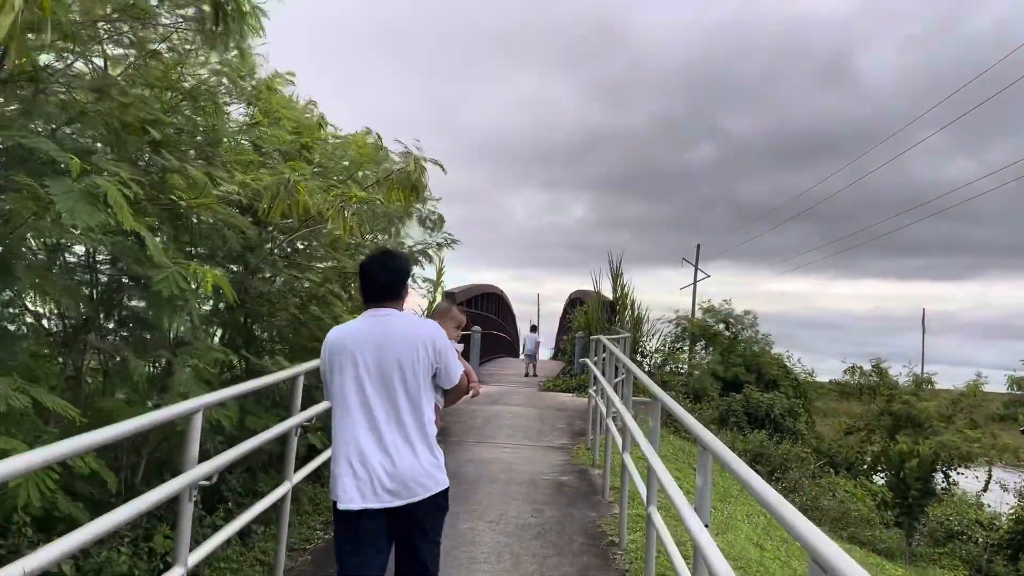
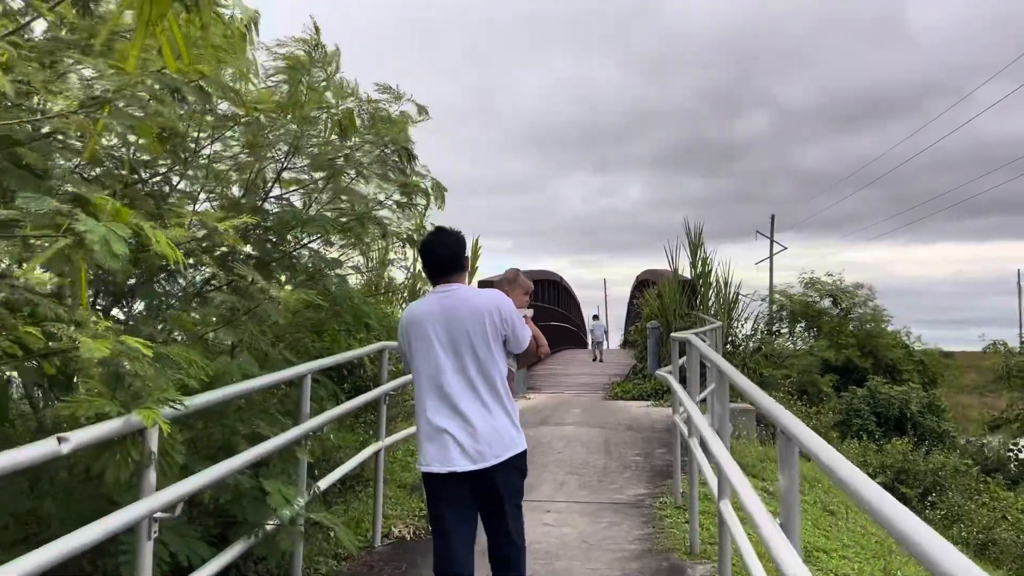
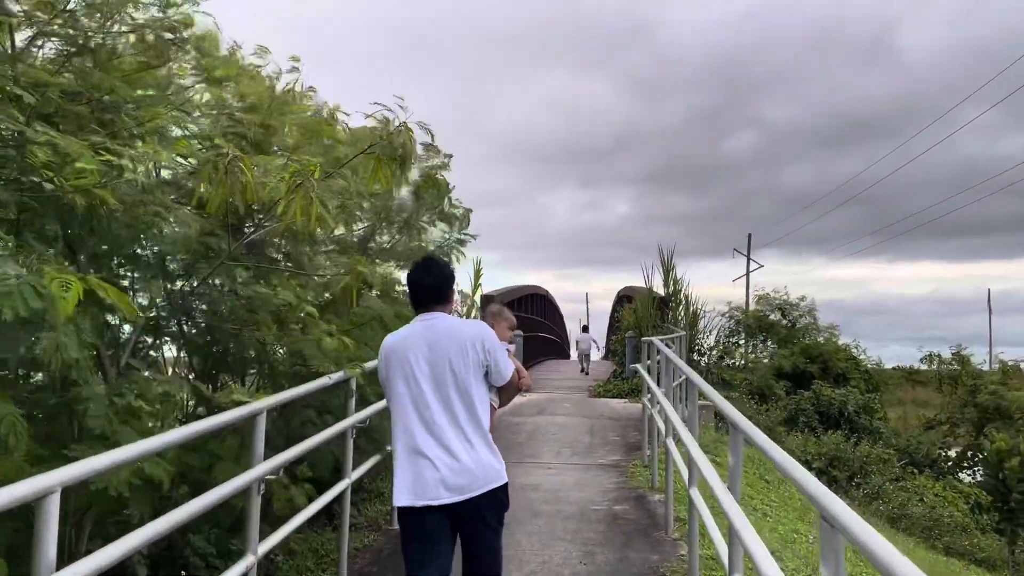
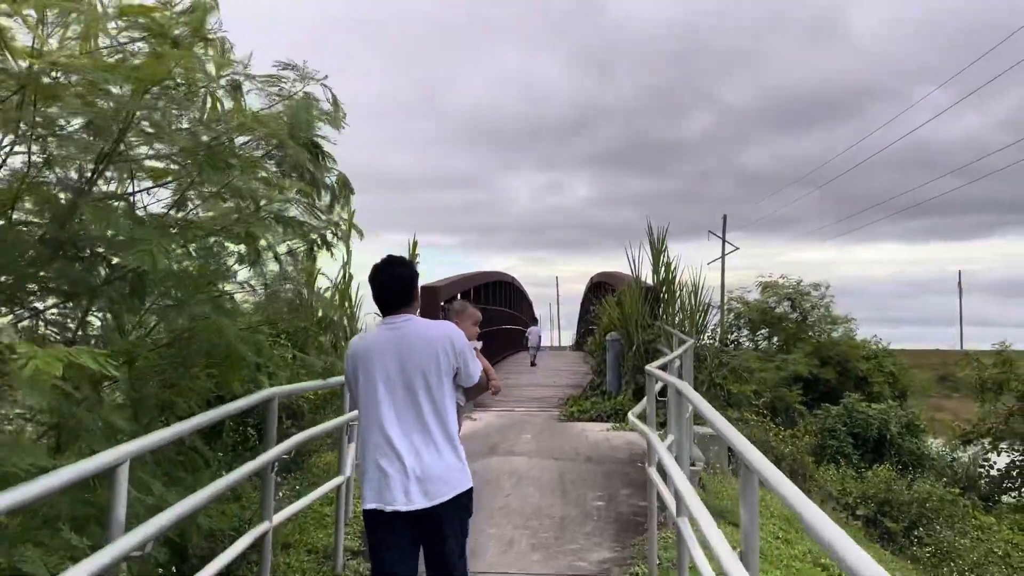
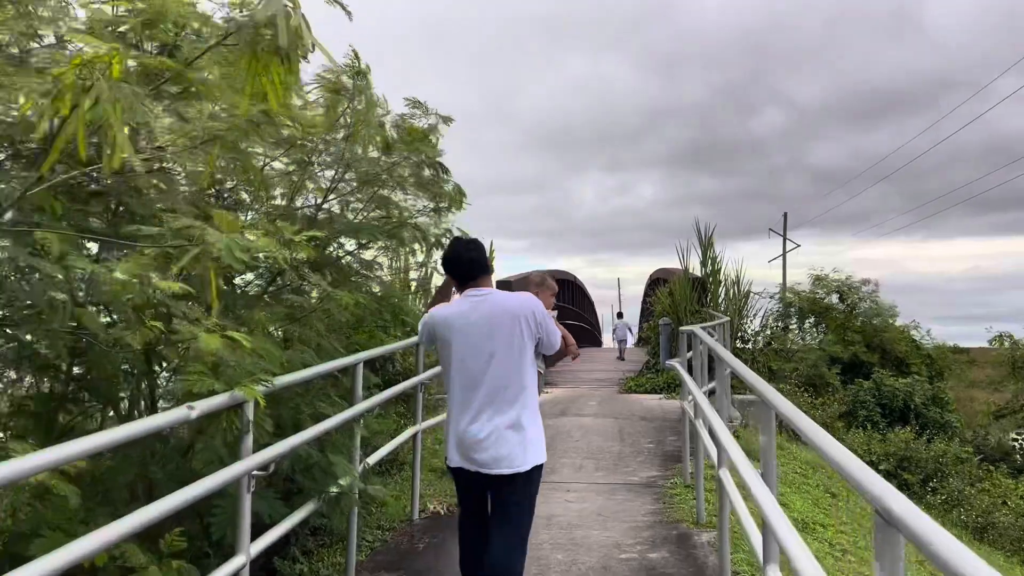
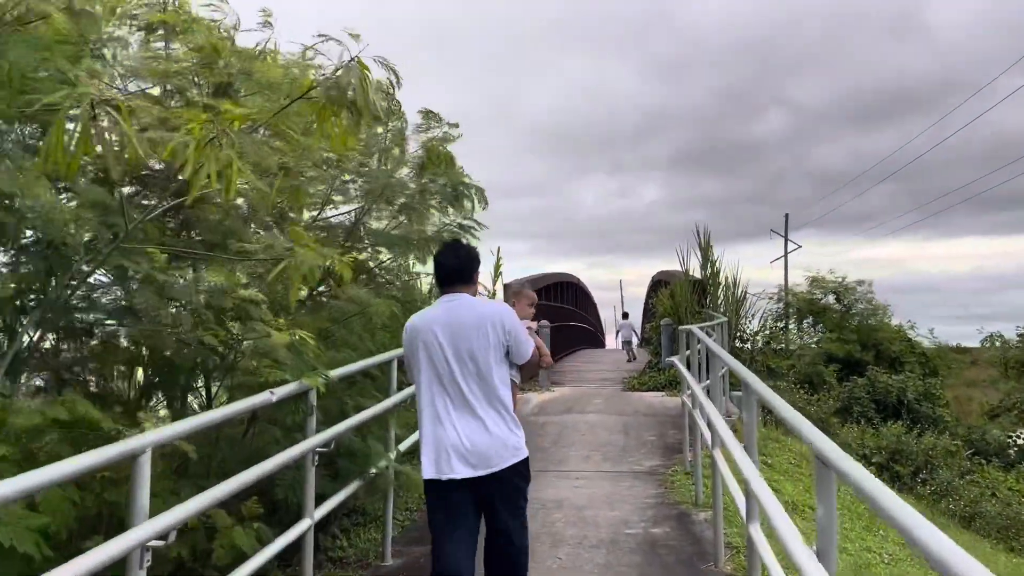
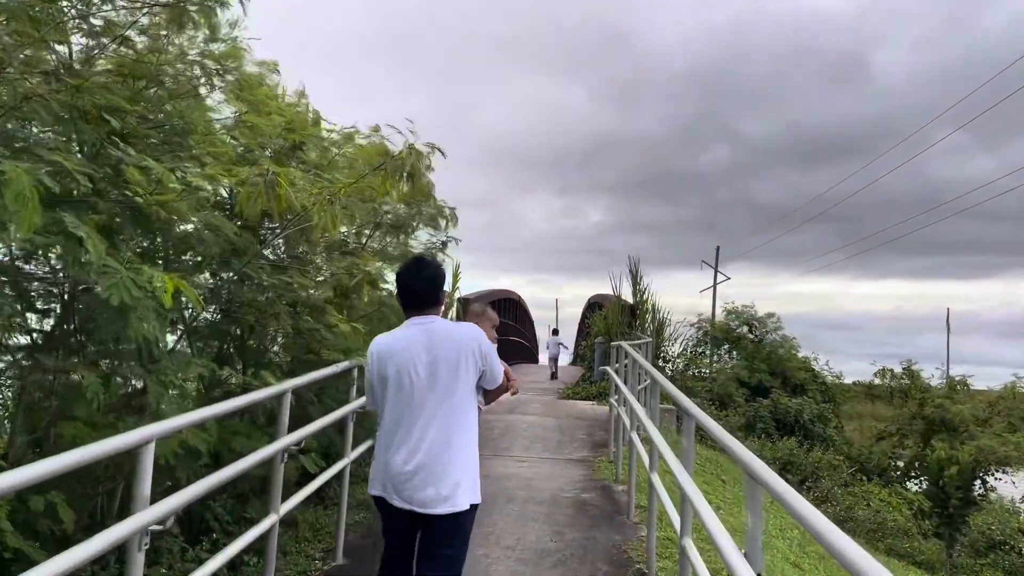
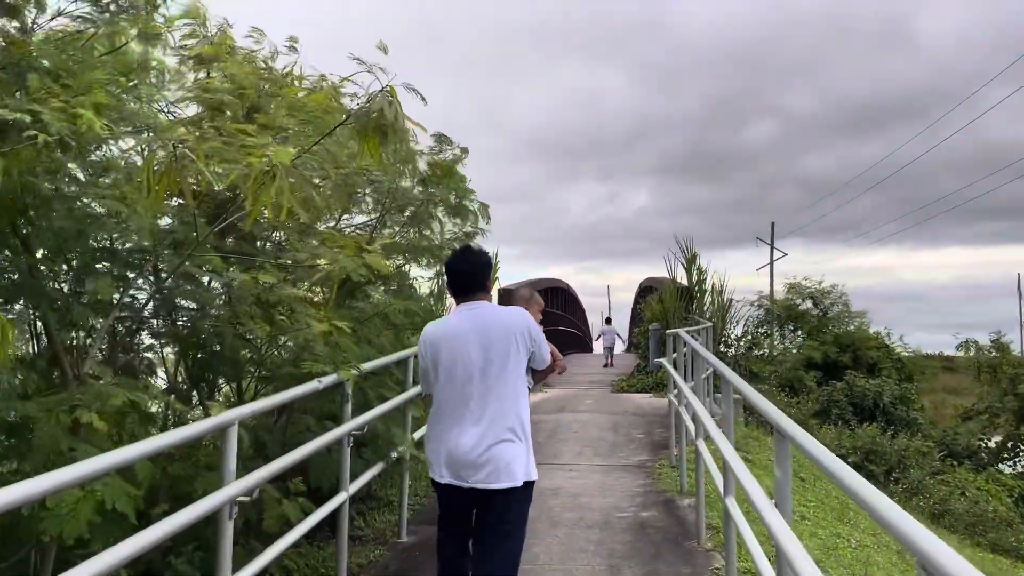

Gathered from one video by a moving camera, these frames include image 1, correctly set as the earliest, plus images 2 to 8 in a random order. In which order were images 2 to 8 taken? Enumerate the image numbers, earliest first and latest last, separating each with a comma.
7, 3, 8, 6, 5, 2, 4
